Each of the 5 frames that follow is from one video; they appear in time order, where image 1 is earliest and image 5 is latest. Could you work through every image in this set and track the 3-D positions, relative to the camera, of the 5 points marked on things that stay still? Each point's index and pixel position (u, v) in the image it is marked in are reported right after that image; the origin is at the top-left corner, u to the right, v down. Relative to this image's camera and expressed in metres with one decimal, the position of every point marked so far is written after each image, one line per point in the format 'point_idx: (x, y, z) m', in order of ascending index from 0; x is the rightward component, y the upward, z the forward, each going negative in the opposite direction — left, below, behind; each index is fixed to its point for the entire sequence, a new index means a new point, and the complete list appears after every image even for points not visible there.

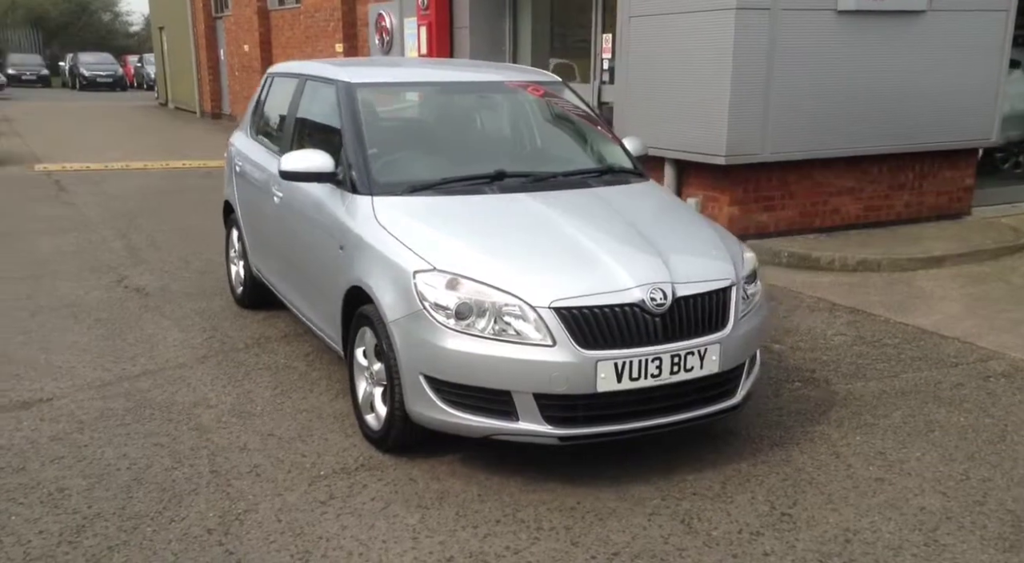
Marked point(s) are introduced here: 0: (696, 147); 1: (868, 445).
0: (+1.6, +1.2, +8.0) m
1: (+1.6, -0.7, +4.2) m
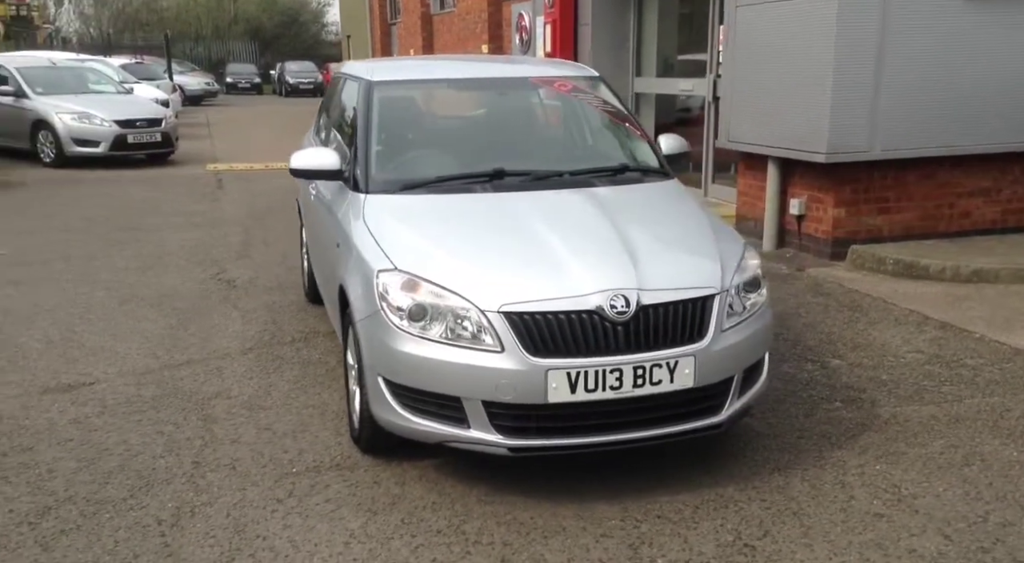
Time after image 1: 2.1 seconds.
0: (+2.3, +1.1, +7.5) m
1: (+1.5, -0.8, +3.7) m
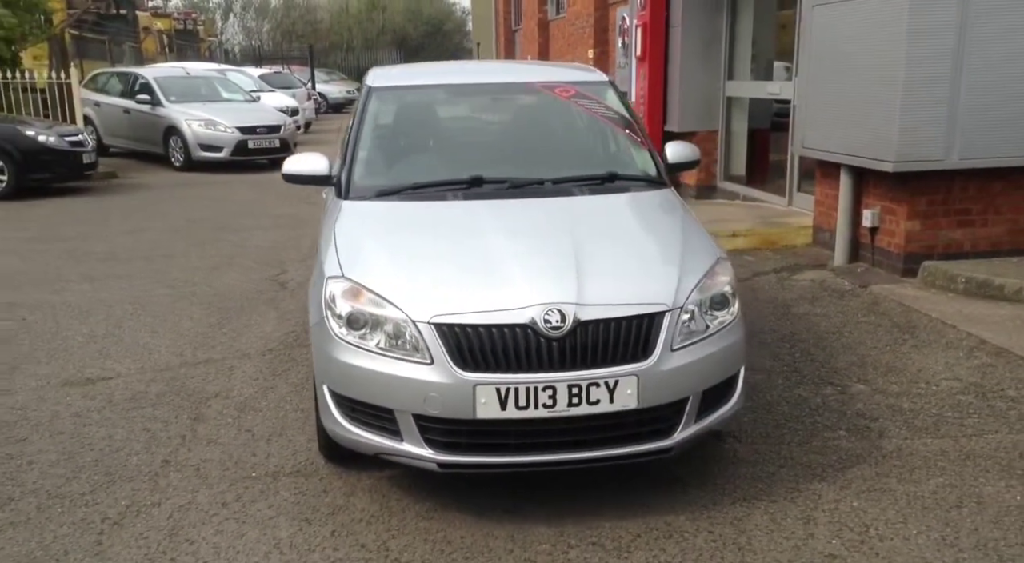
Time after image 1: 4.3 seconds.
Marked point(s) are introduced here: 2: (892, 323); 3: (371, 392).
0: (+2.7, +1.0, +7.0) m
1: (+1.3, -0.9, +3.4) m
2: (+2.4, -0.3, +5.8) m
3: (-0.5, -0.4, +3.4) m
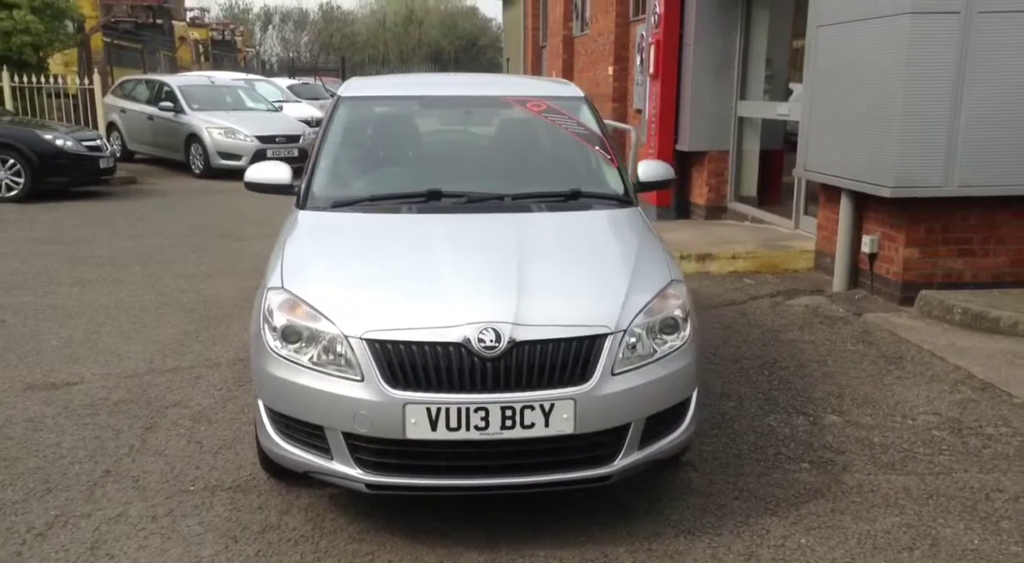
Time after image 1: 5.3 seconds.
0: (+2.6, +0.8, +6.9) m
1: (+1.0, -1.0, +3.3) m
2: (+2.2, -0.4, +5.6) m
3: (-0.7, -0.4, +3.3) m
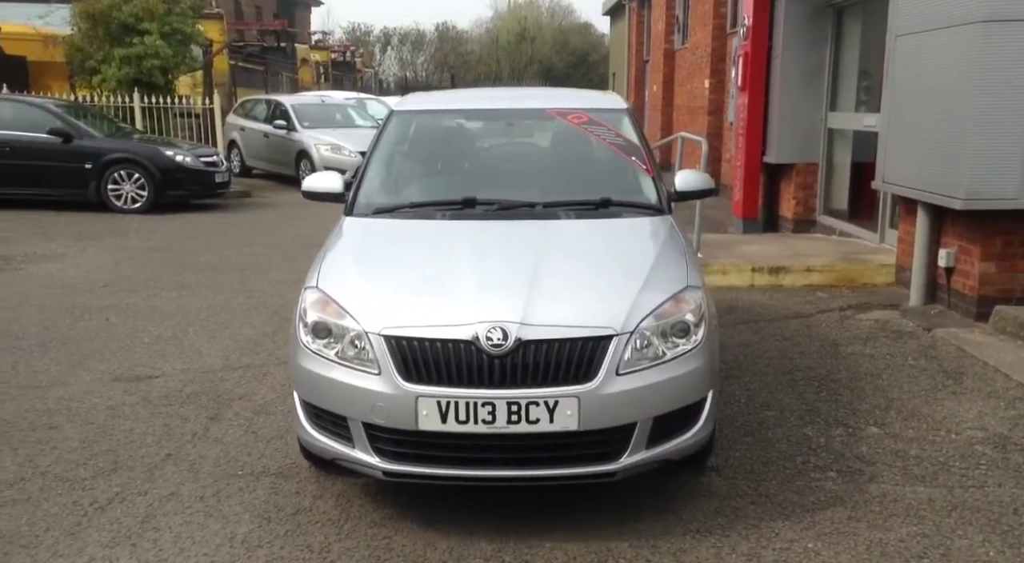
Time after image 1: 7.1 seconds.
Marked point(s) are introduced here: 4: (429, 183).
0: (+3.0, +0.7, +6.7) m
1: (+1.0, -1.0, +3.3) m
2: (+2.5, -0.5, +5.5) m
3: (-0.7, -0.4, +3.6) m
4: (-0.4, +0.5, +4.6) m
